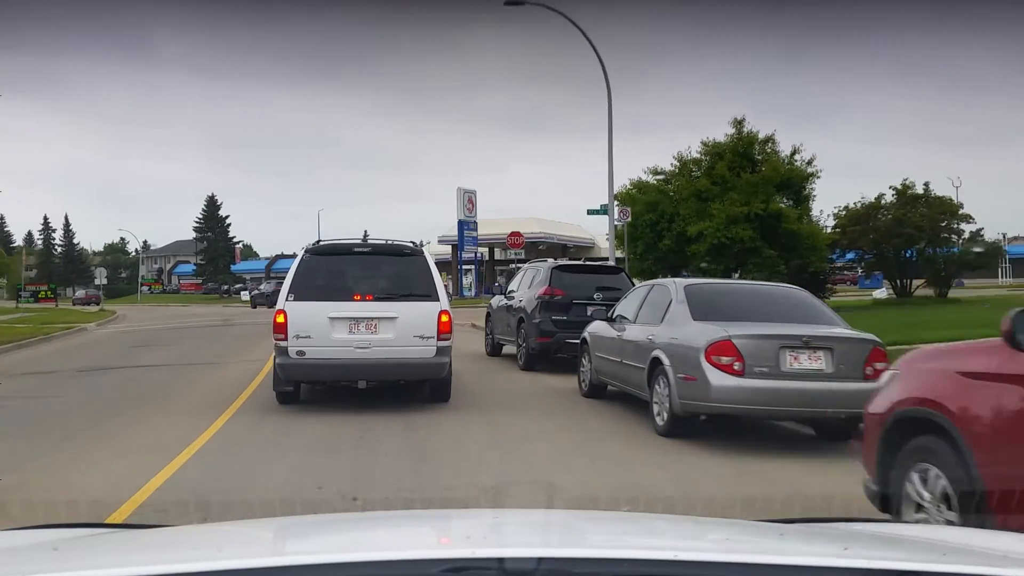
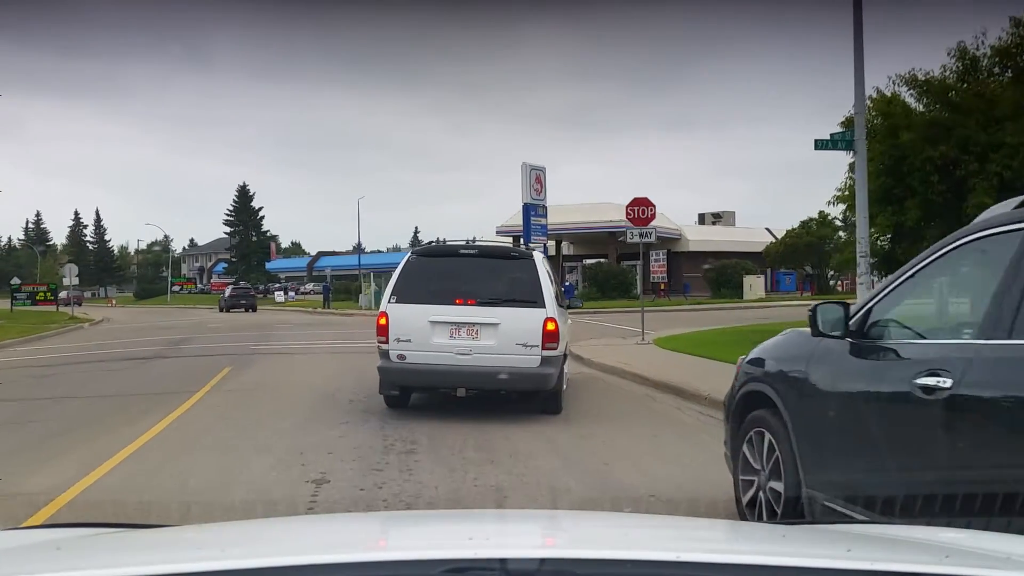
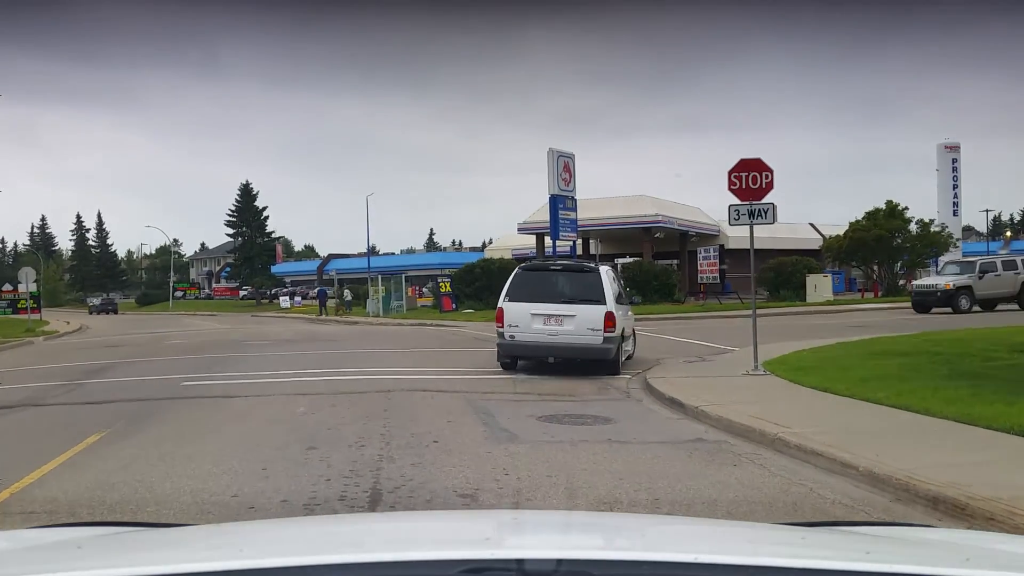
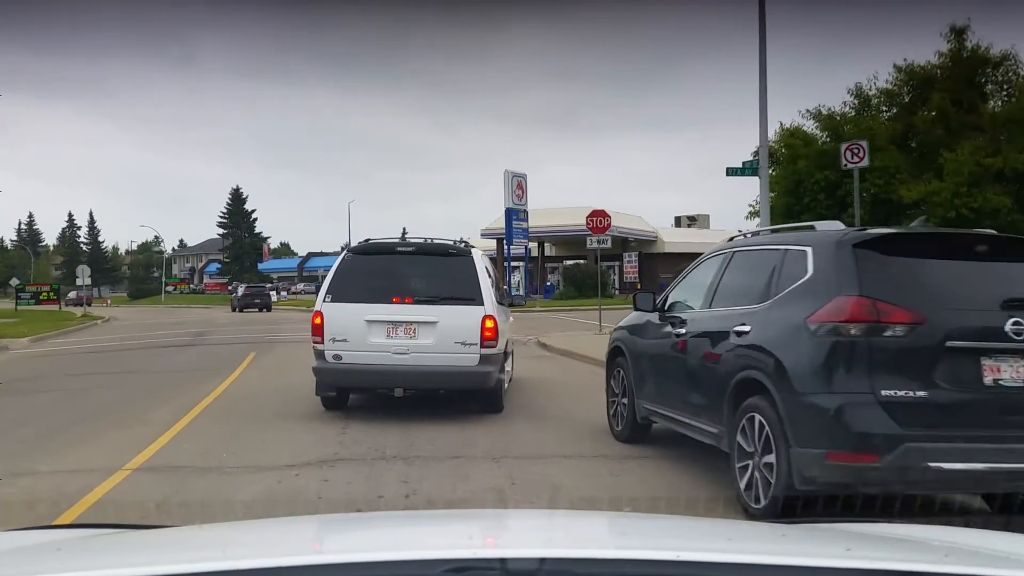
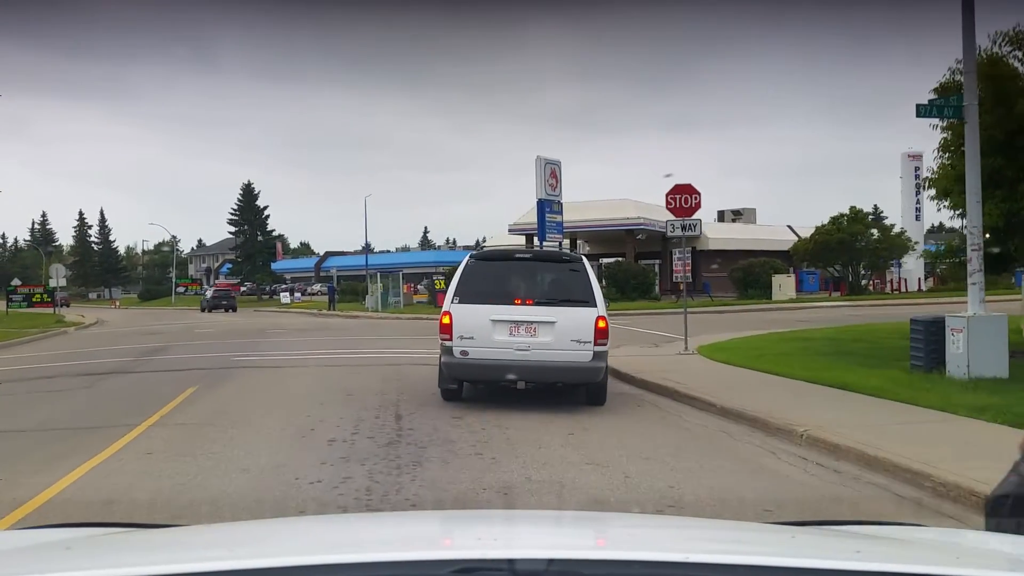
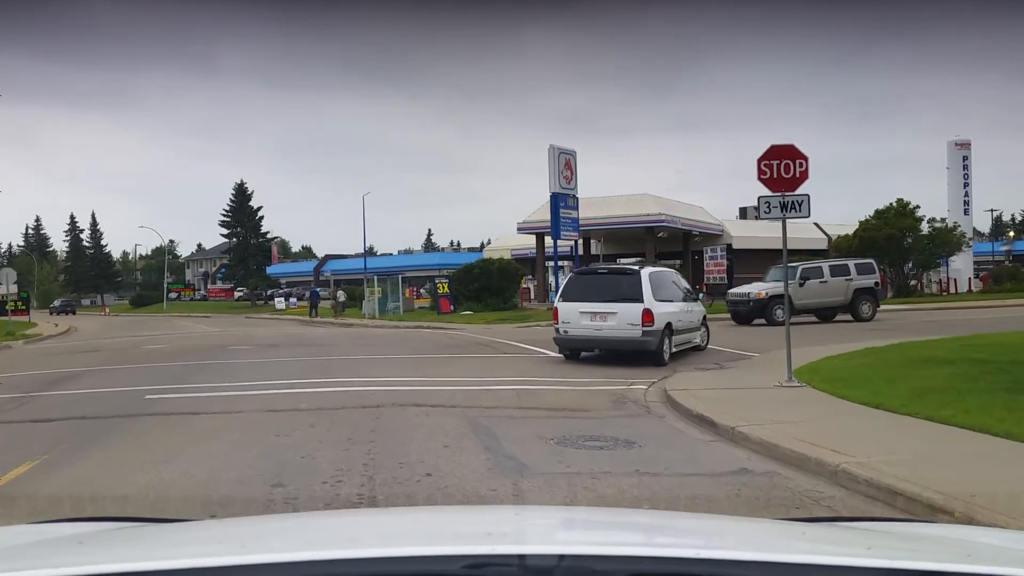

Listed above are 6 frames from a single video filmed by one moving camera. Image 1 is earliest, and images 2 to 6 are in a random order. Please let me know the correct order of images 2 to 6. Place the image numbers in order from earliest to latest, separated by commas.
4, 2, 5, 3, 6
